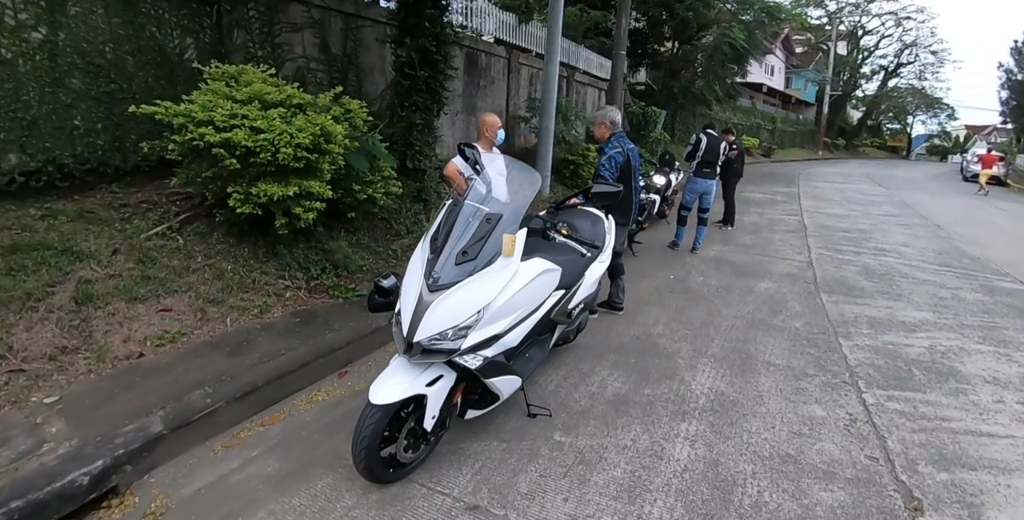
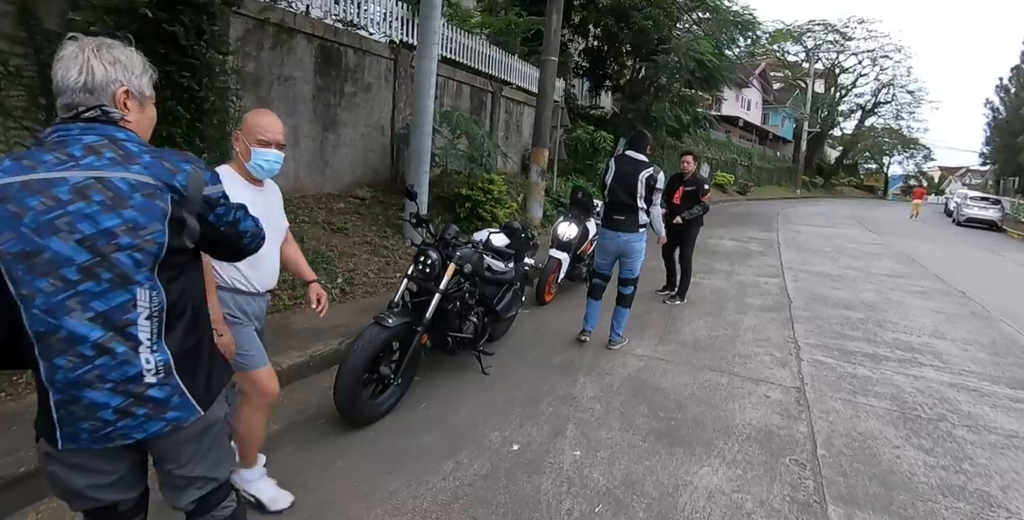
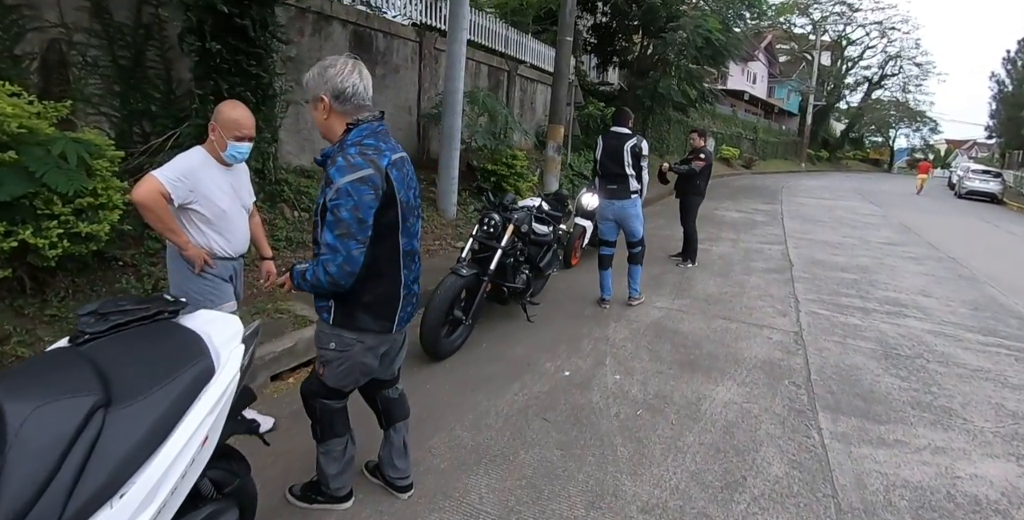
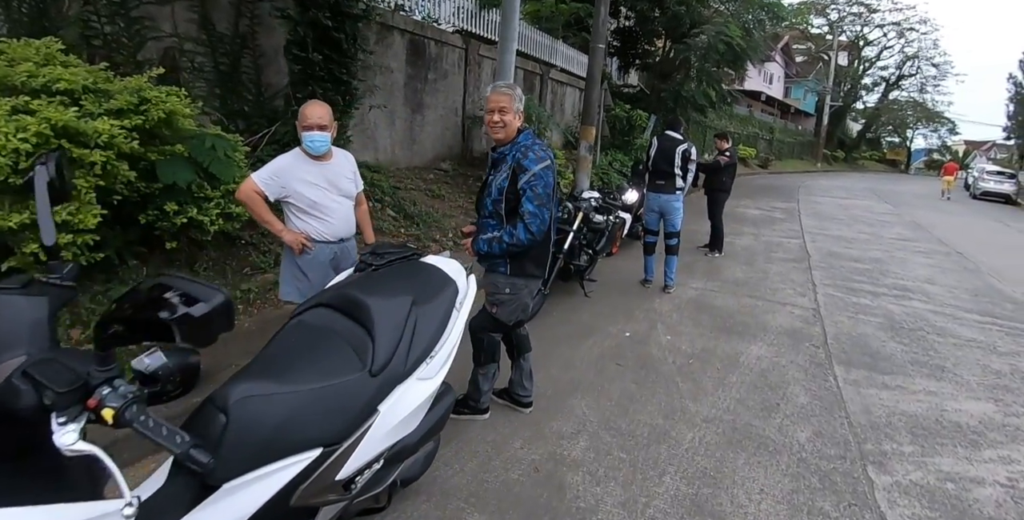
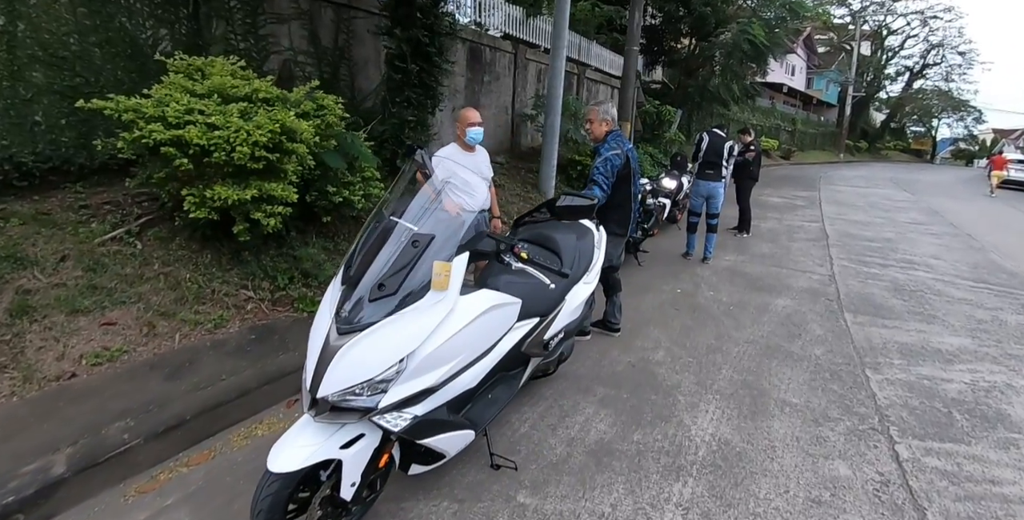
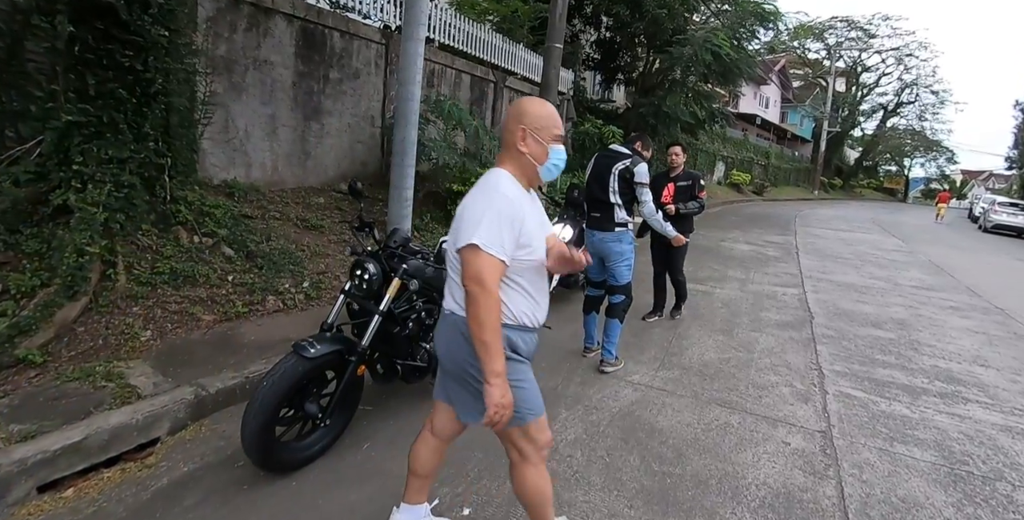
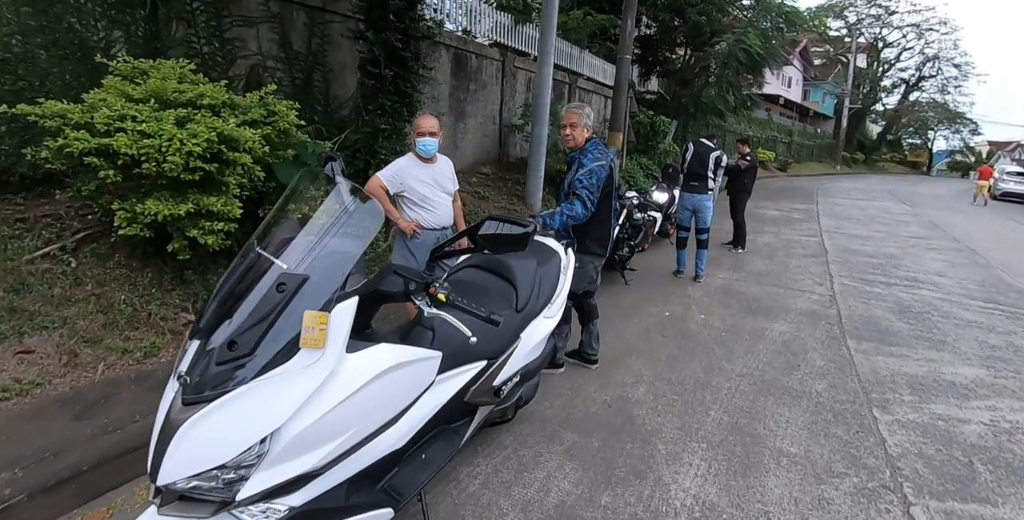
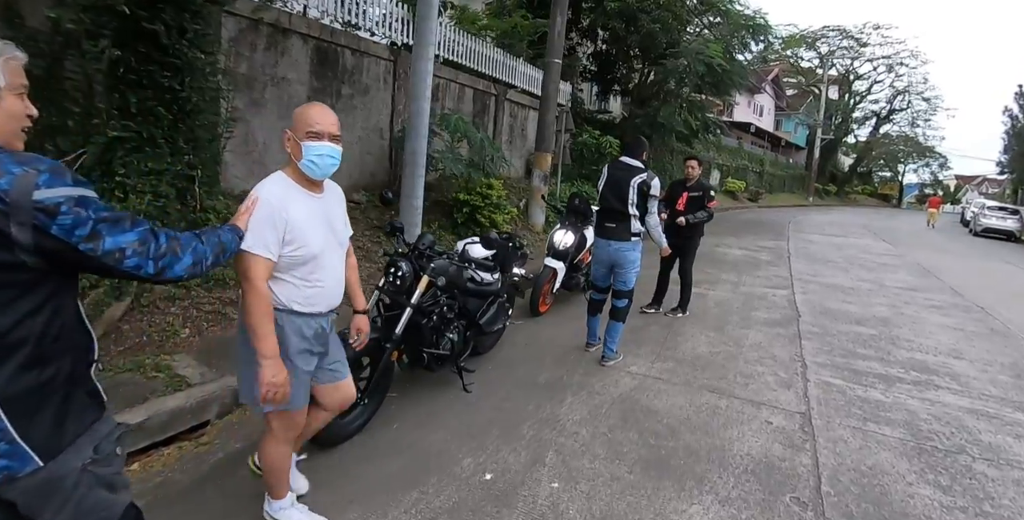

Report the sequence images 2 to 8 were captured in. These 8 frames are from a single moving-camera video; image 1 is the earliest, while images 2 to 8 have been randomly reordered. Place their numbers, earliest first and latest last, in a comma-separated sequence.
5, 7, 4, 3, 2, 8, 6
